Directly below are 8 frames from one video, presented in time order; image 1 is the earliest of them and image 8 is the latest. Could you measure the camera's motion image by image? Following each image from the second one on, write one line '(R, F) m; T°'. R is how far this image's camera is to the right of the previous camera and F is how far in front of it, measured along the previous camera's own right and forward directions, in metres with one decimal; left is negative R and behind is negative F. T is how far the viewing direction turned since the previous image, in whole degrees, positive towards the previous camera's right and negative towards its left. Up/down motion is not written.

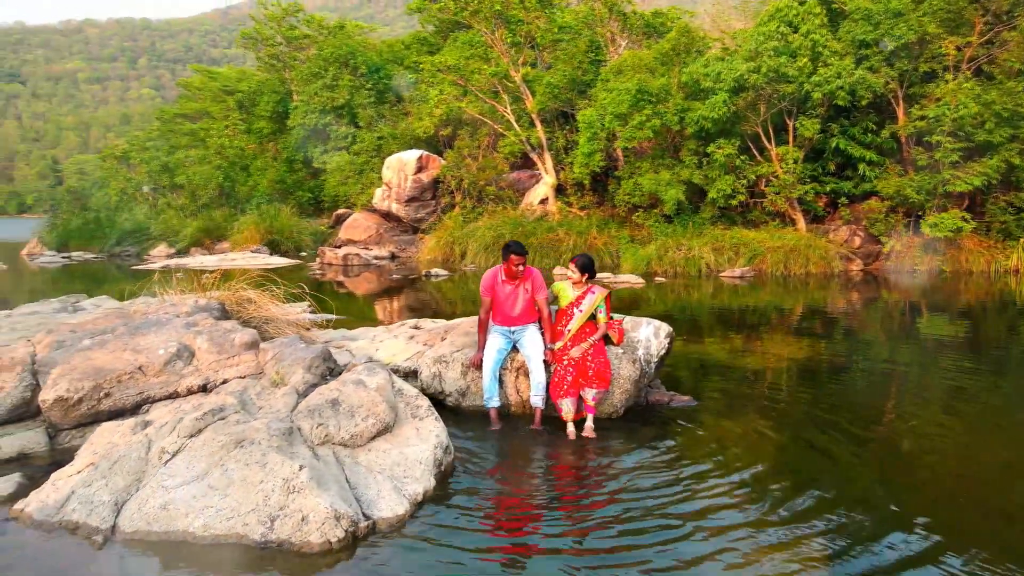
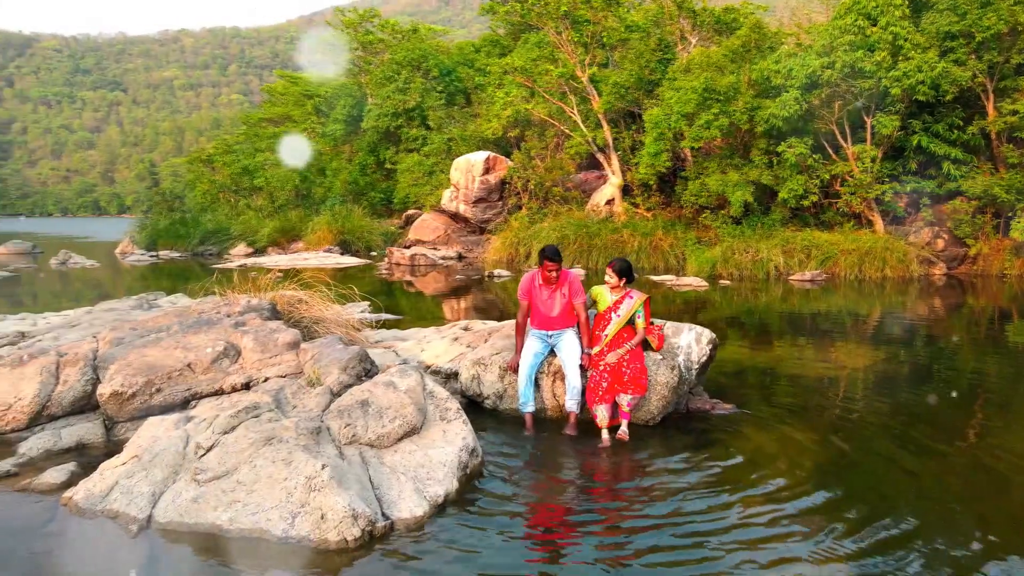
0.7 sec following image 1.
(+0.3, 0.0) m; -6°
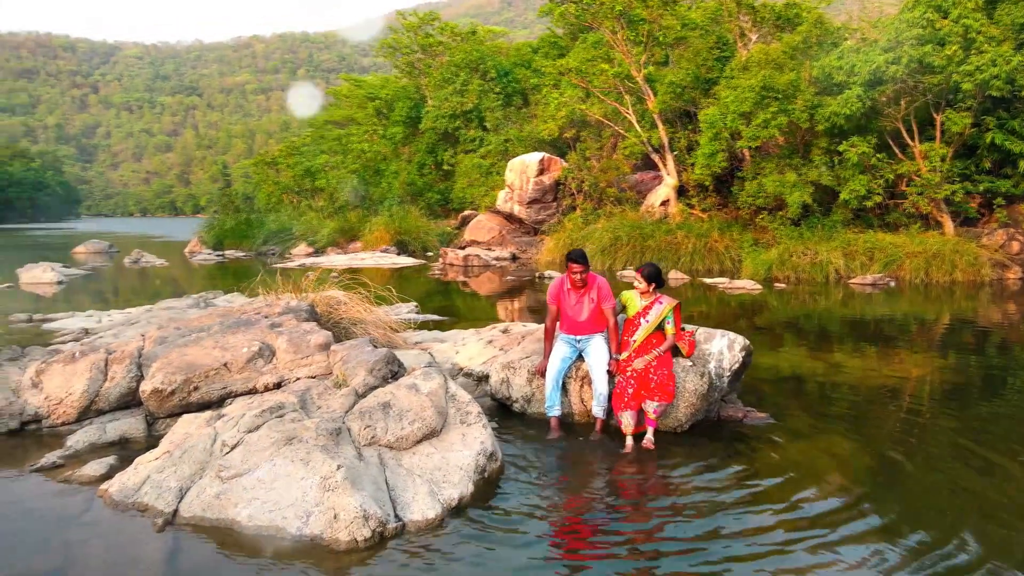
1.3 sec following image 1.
(+0.2, 0.0) m; -5°
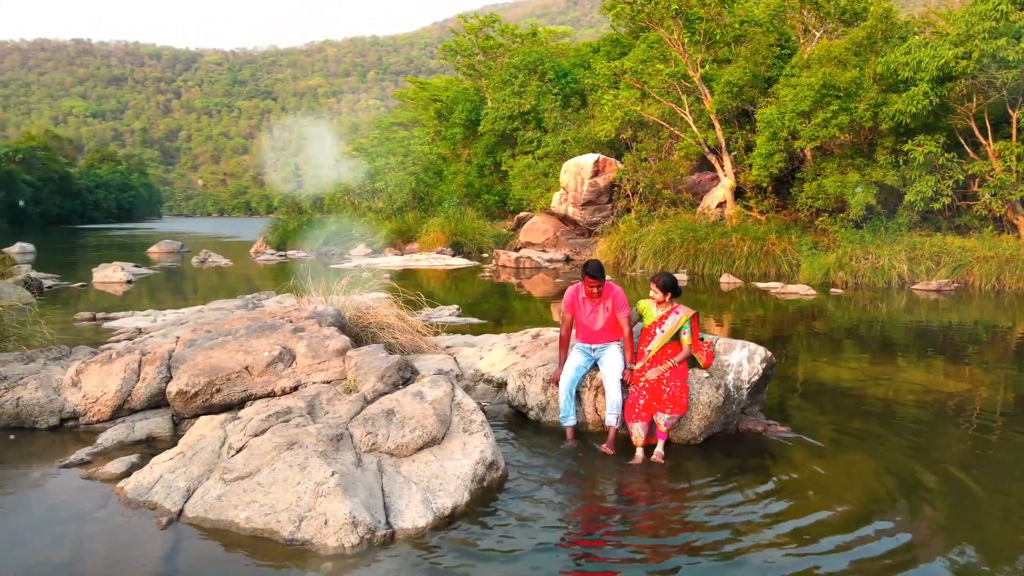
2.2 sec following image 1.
(+0.3, 0.0) m; -5°
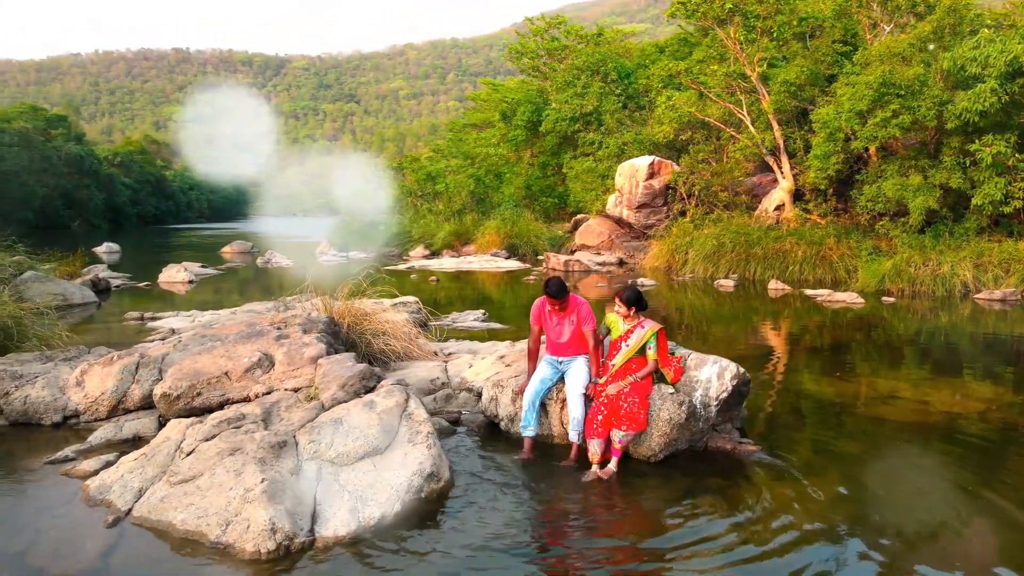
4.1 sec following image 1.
(+0.8, 0.0) m; -6°
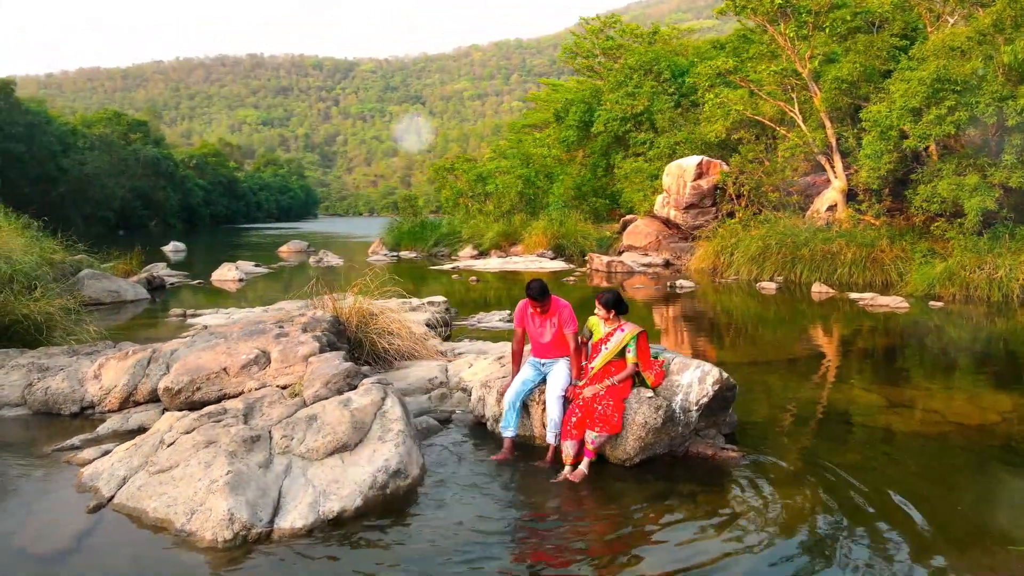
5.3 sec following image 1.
(+0.6, 0.0) m; -5°
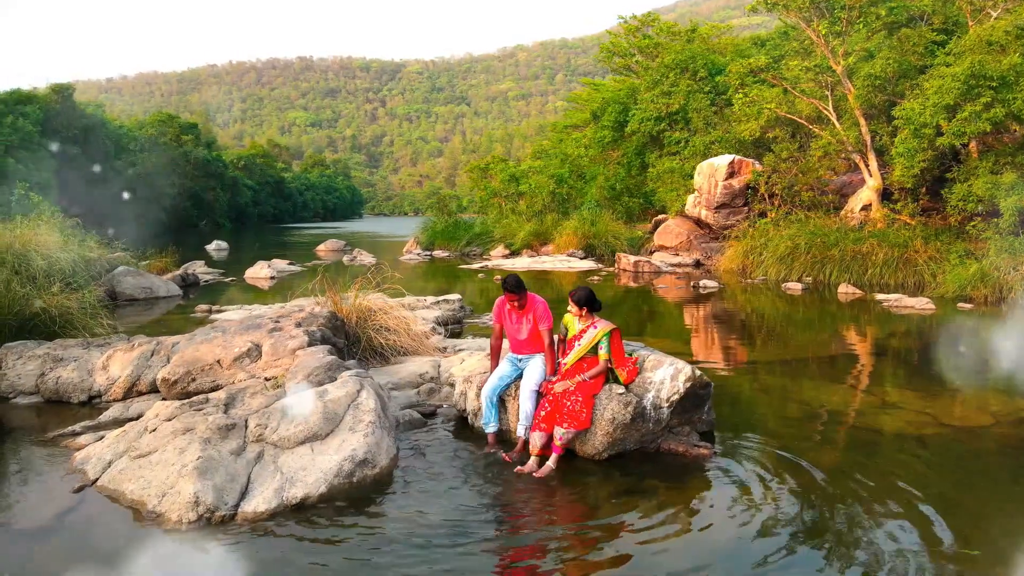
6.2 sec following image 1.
(+0.5, -0.1) m; -3°
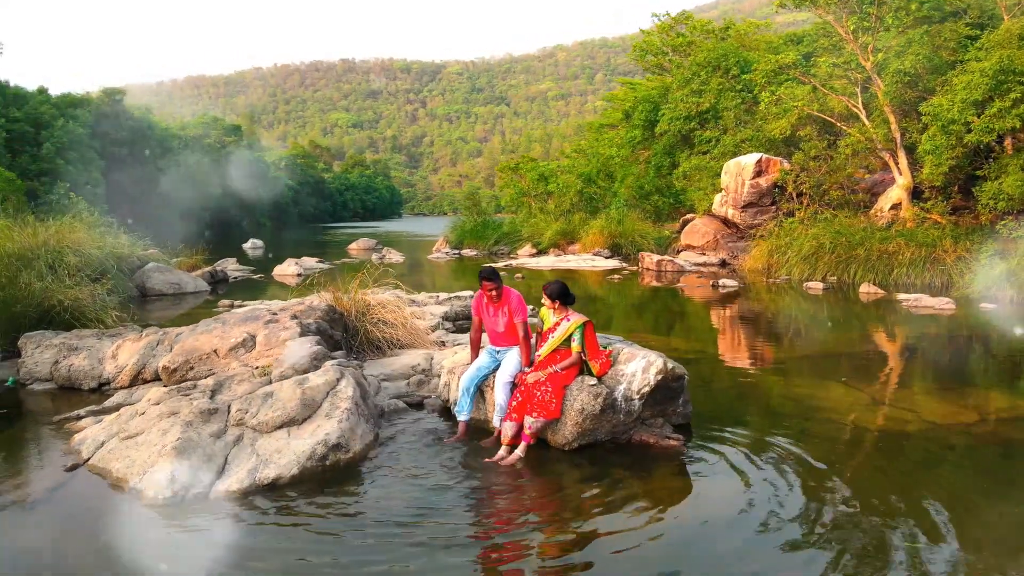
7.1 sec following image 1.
(+0.4, -0.1) m; -3°
